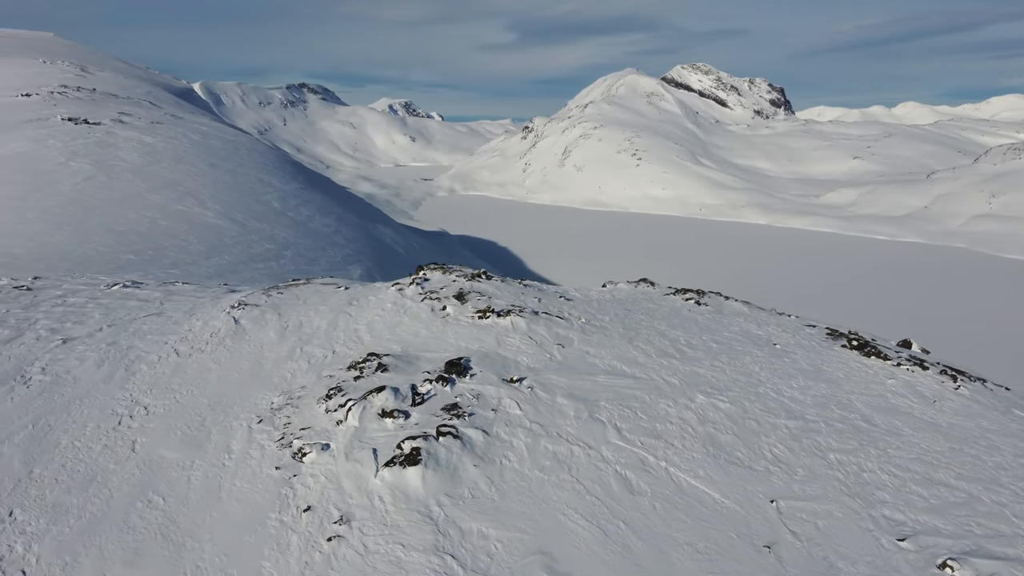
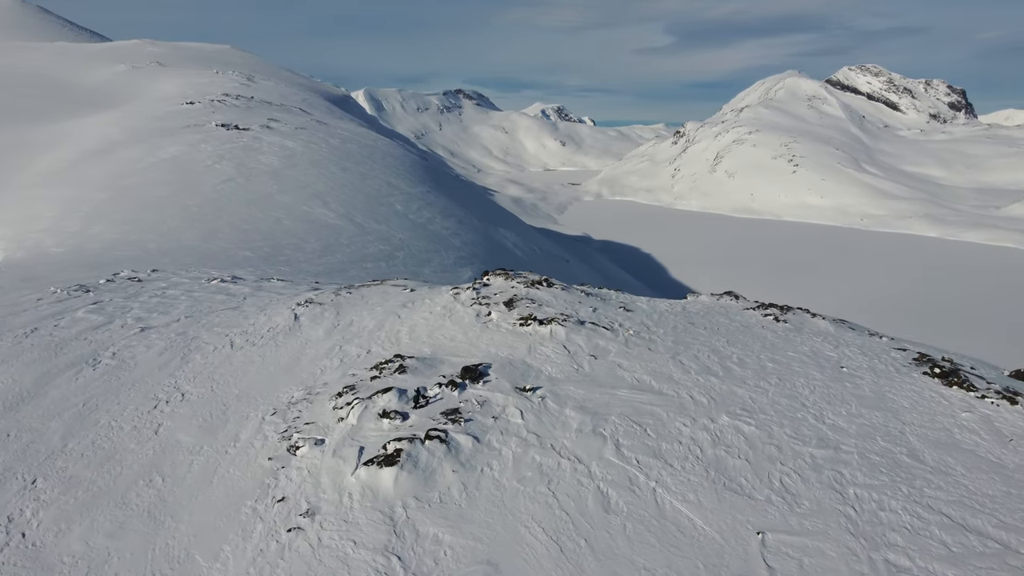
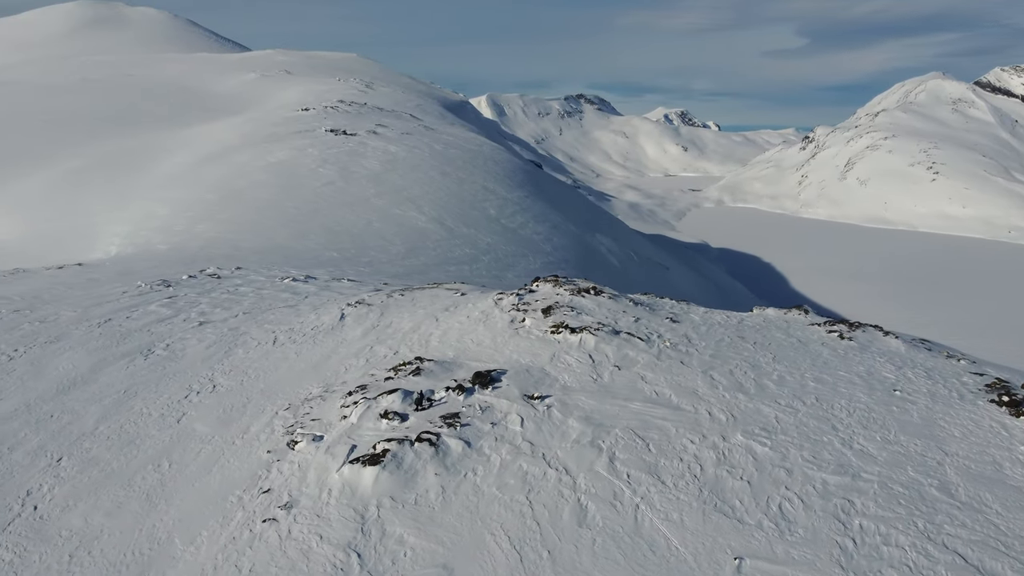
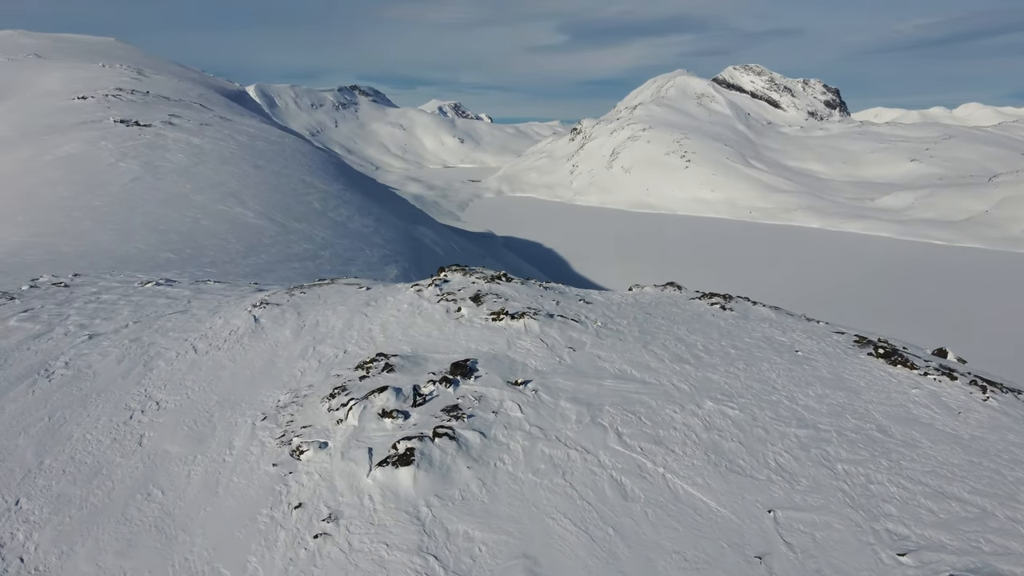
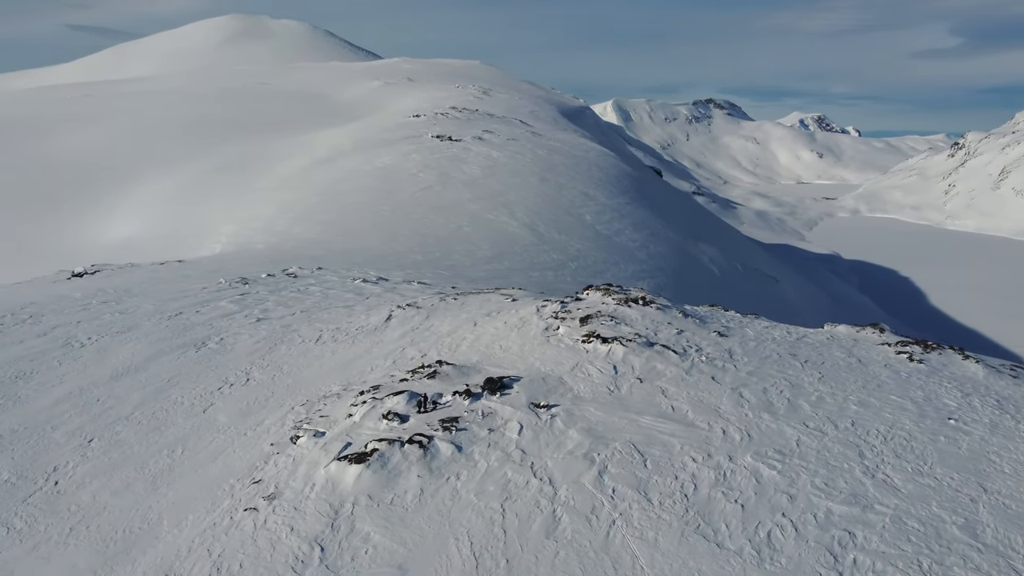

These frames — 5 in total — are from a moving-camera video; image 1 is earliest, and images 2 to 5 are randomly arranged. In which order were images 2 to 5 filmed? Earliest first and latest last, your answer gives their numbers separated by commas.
4, 2, 3, 5
